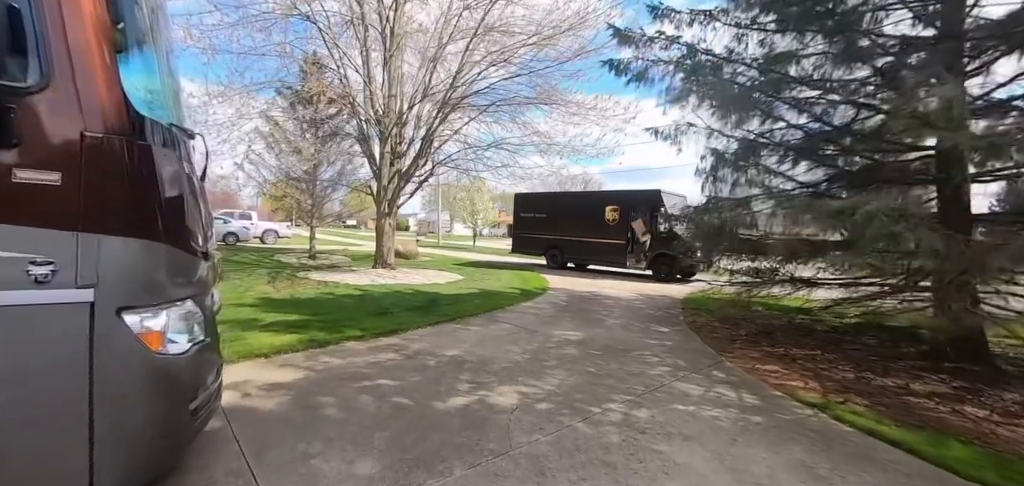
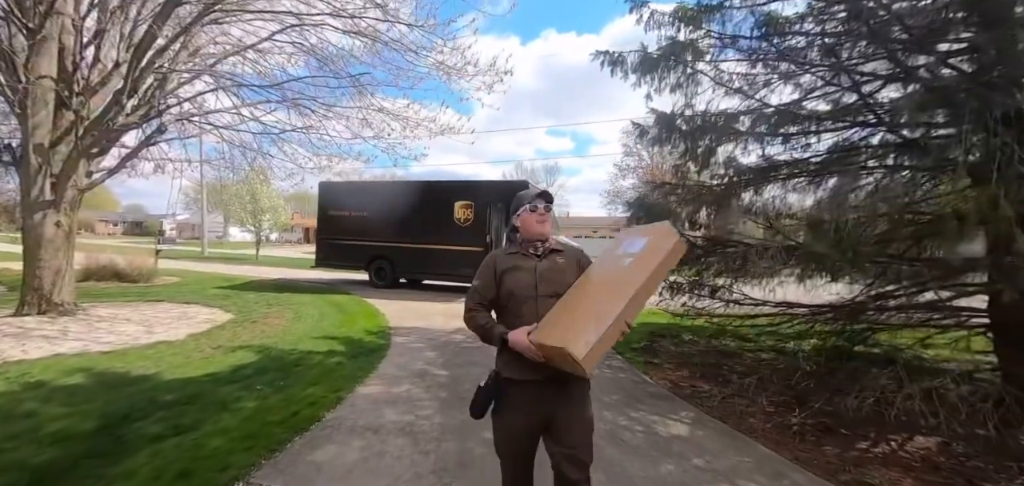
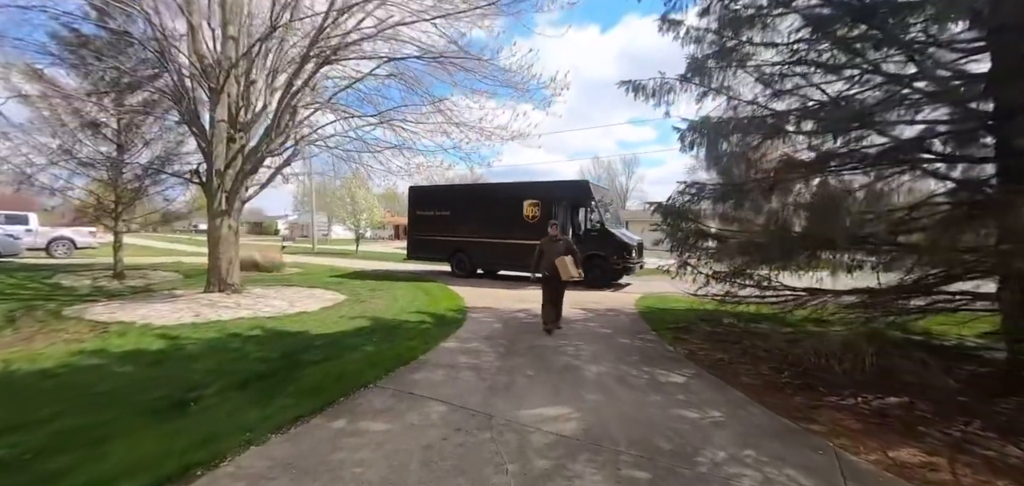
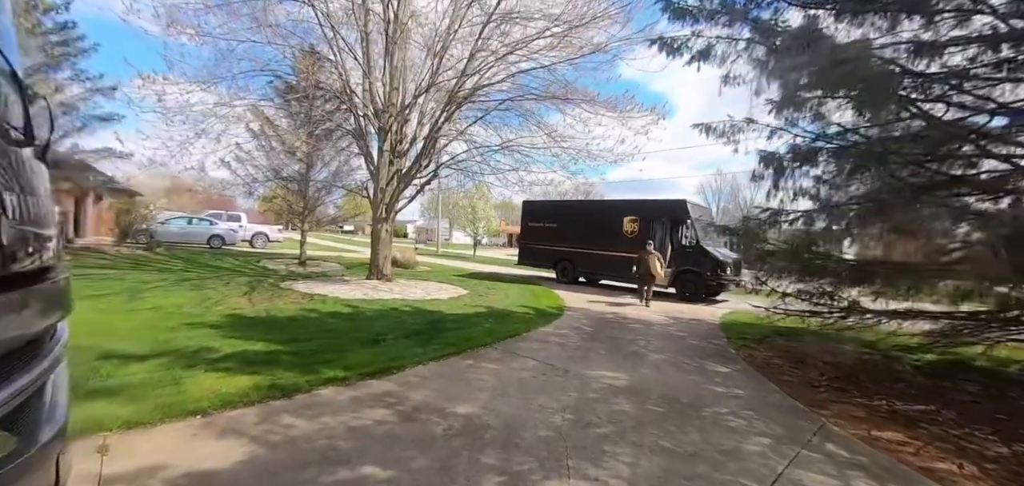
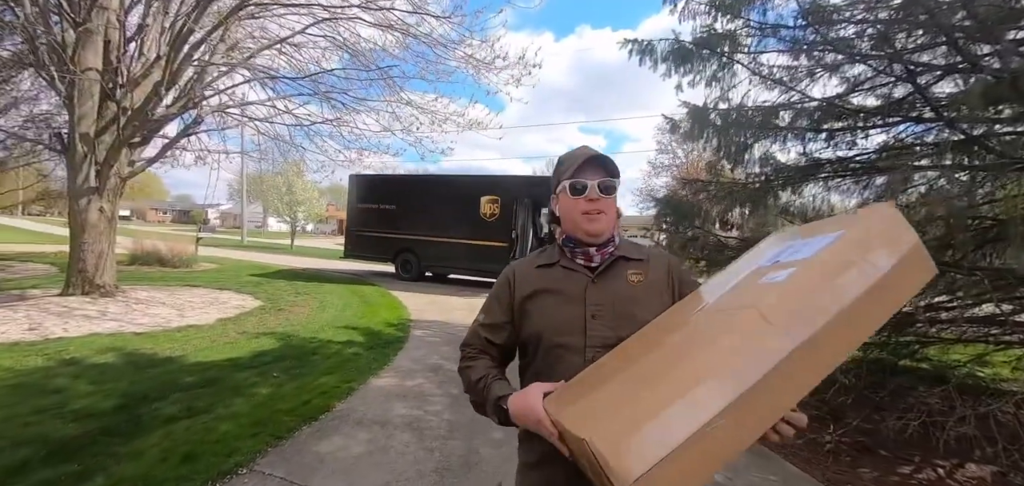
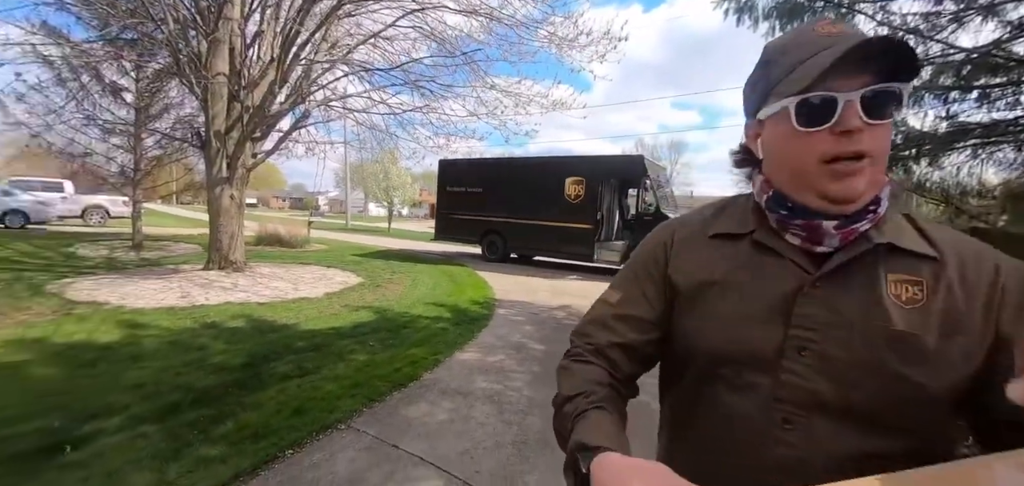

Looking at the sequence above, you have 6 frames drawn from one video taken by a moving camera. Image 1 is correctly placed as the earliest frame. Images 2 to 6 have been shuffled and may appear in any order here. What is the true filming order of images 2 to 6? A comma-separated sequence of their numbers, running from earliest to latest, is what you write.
4, 3, 2, 5, 6
